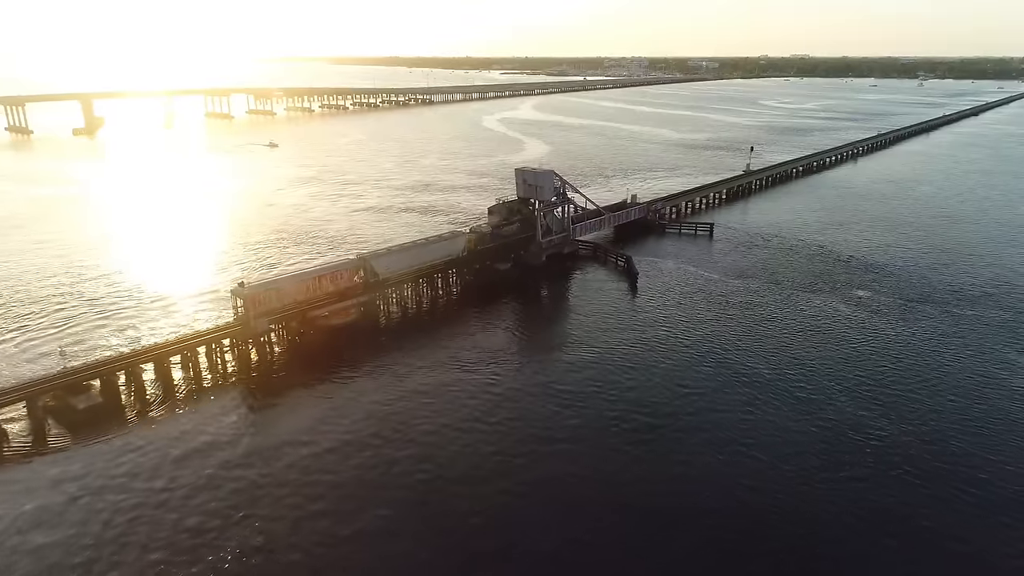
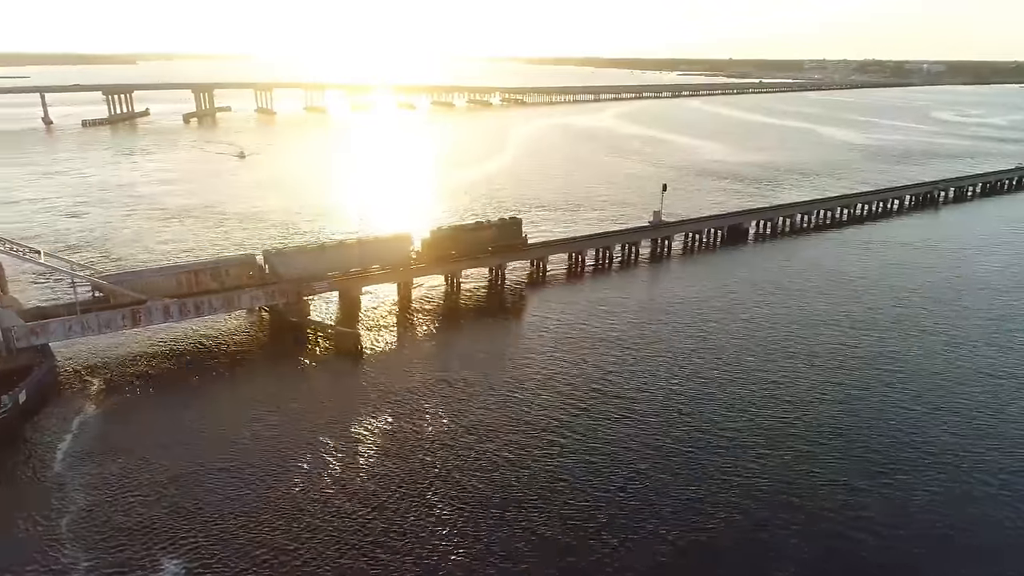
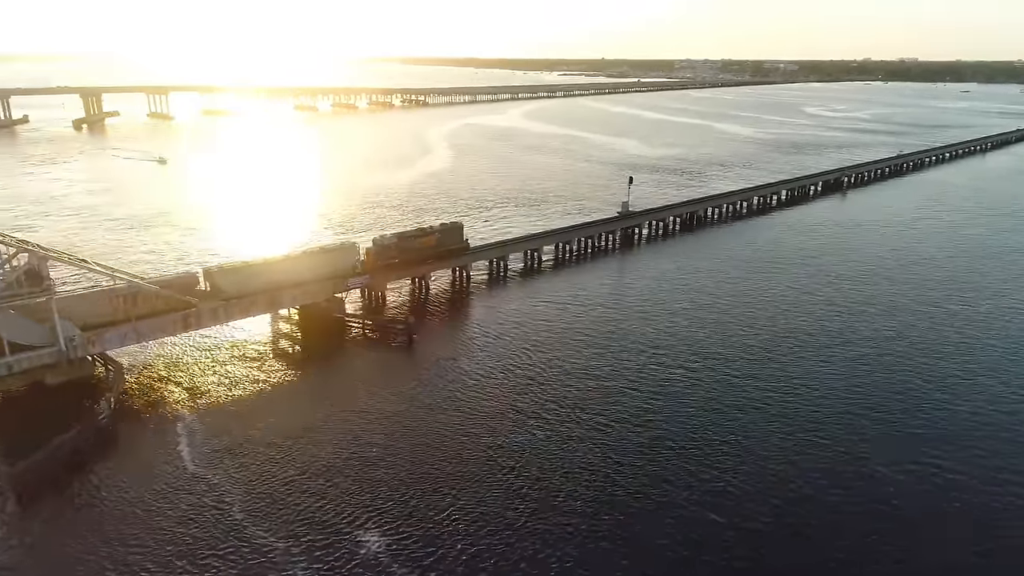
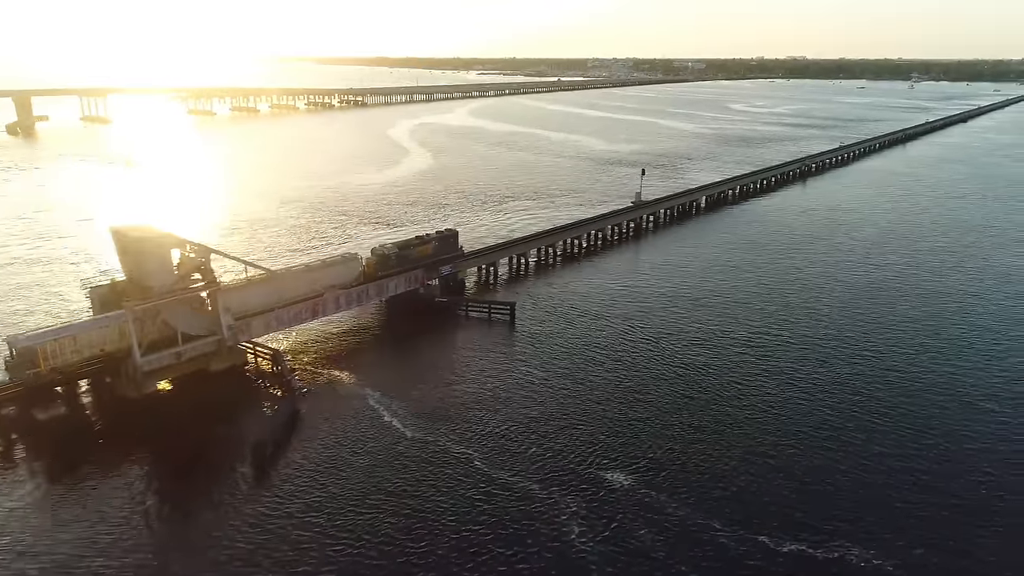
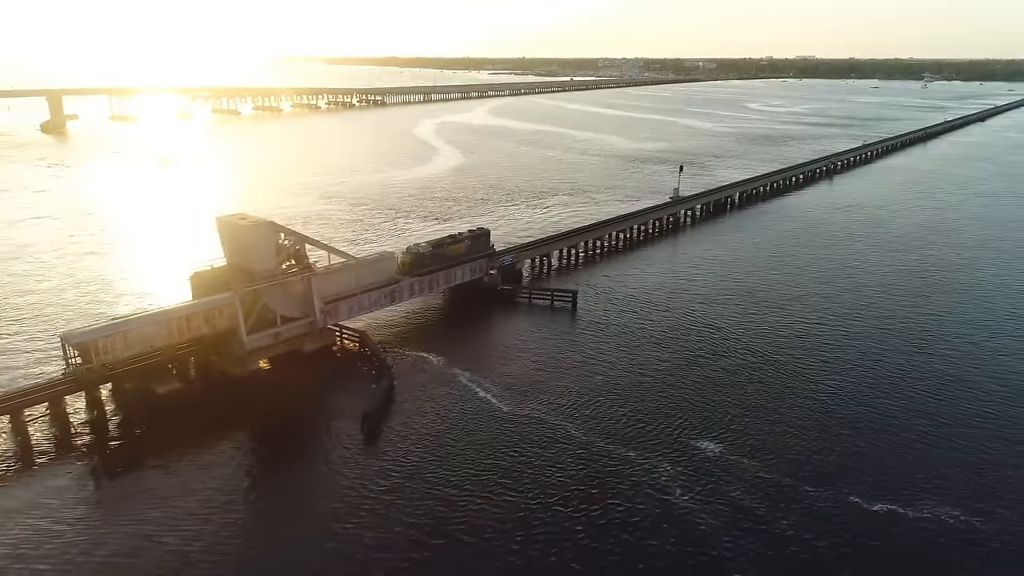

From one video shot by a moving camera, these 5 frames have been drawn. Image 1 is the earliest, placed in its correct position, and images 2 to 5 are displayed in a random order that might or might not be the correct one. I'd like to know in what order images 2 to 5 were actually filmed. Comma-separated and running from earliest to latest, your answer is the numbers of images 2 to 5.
5, 4, 3, 2
